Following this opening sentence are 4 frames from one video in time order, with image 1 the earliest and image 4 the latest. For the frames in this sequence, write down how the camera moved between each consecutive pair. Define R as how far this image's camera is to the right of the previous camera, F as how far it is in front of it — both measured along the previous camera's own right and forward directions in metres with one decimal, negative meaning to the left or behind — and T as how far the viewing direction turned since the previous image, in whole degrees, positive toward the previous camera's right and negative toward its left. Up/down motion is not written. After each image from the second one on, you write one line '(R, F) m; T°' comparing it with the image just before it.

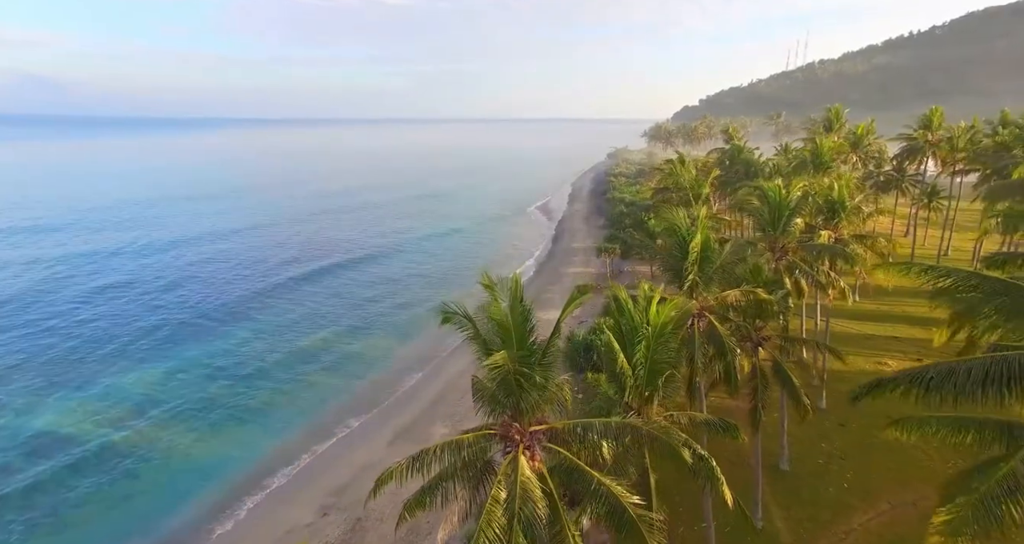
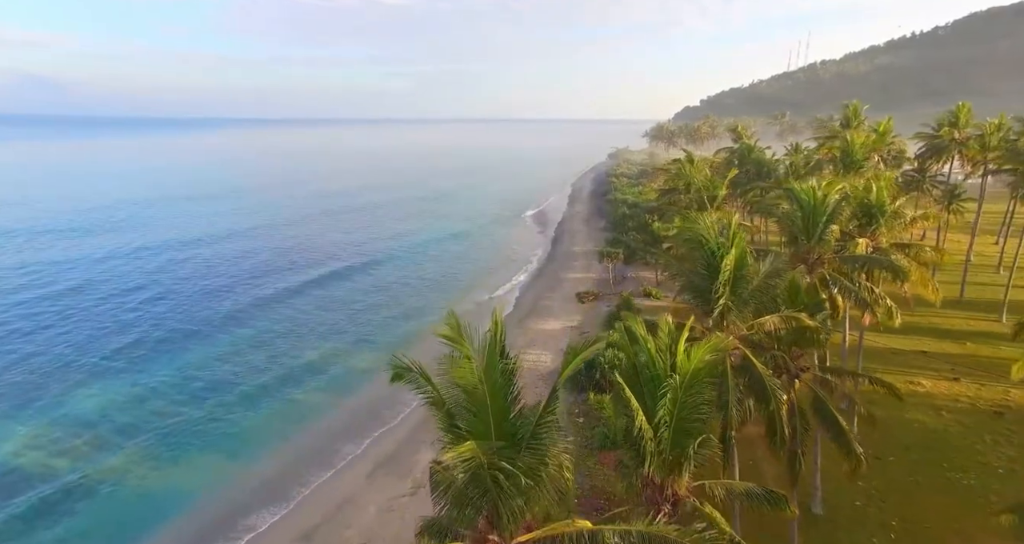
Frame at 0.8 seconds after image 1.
(+0.2, +2.5) m; 0°
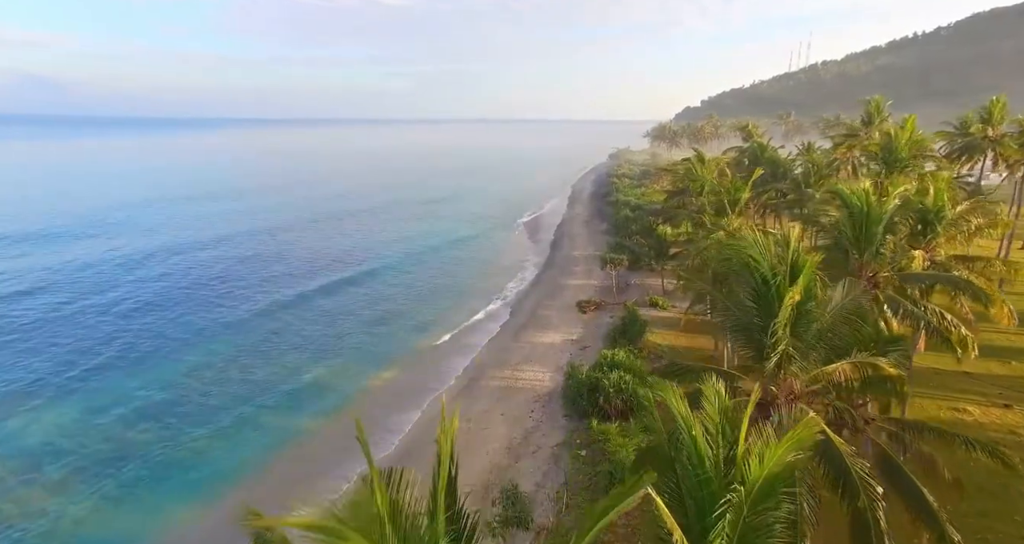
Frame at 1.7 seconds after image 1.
(+0.2, +2.8) m; 0°
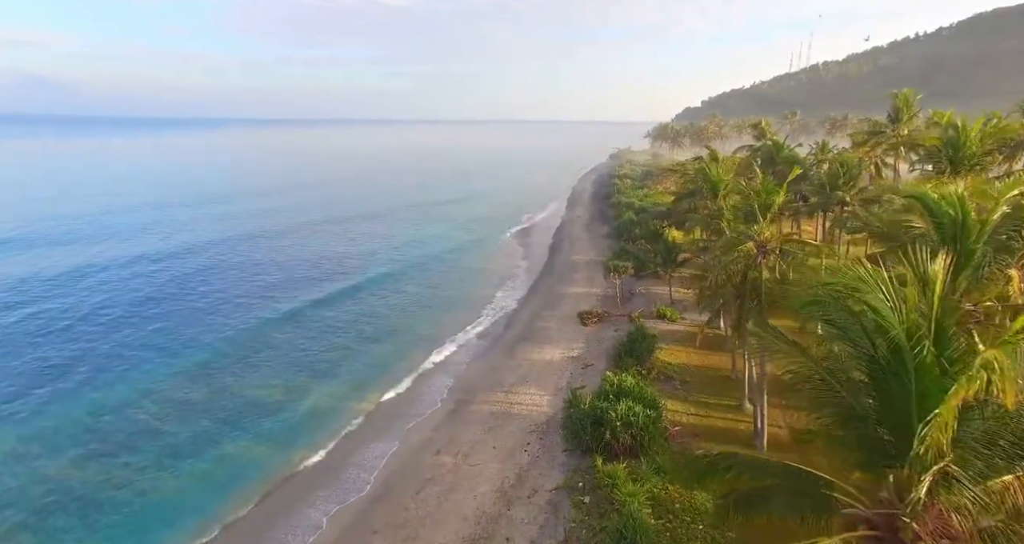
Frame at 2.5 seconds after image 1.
(+0.3, +3.1) m; 0°
